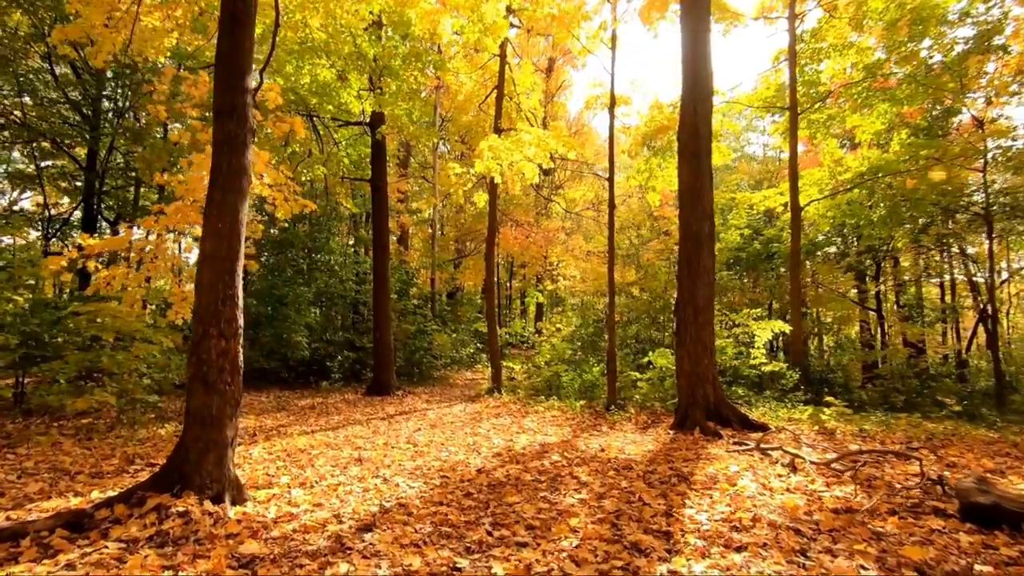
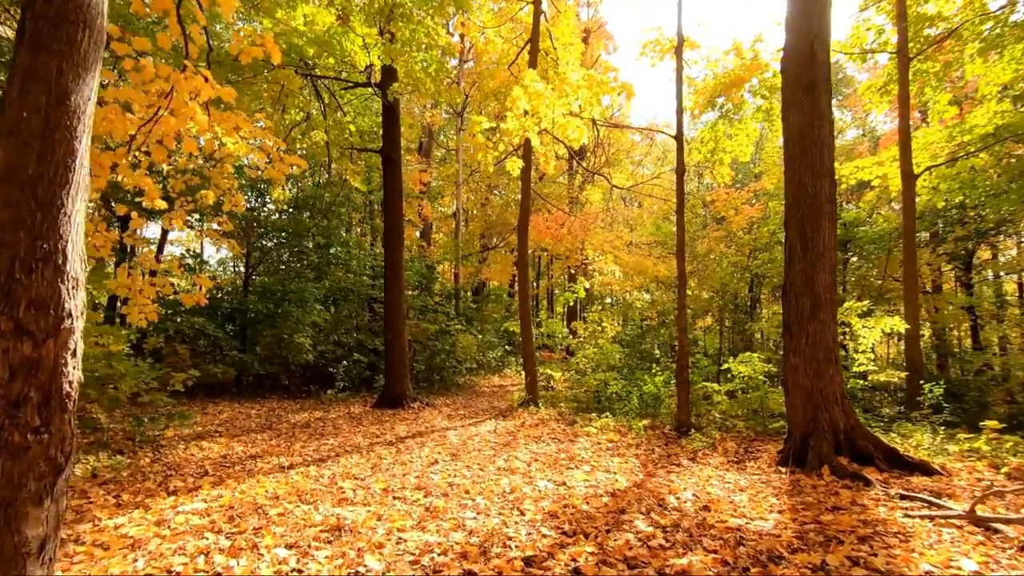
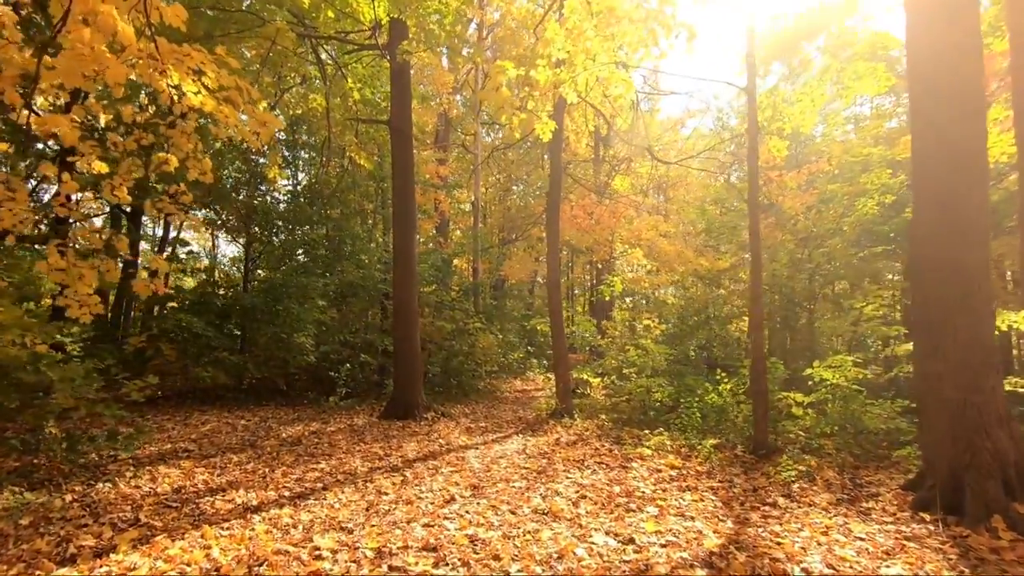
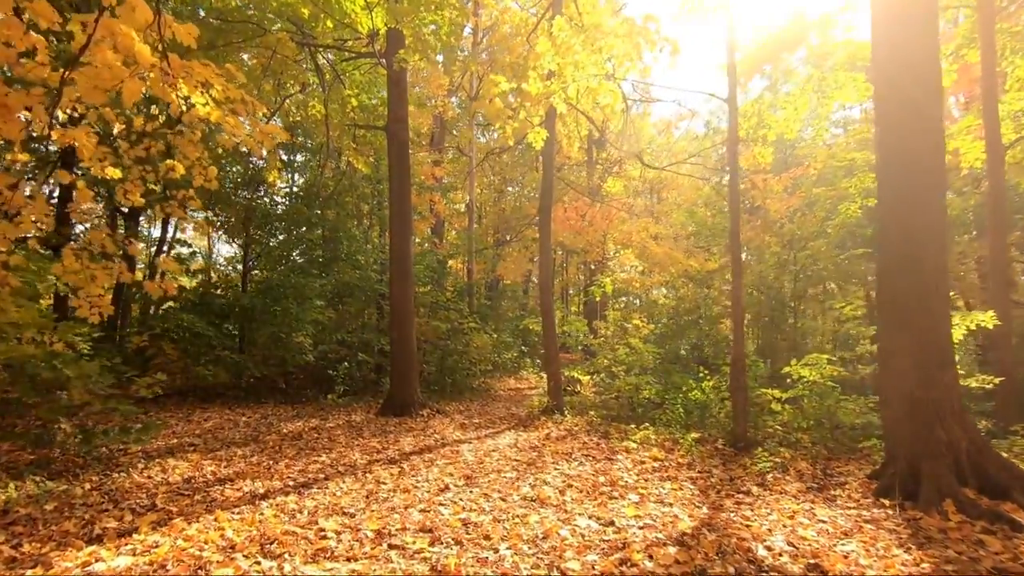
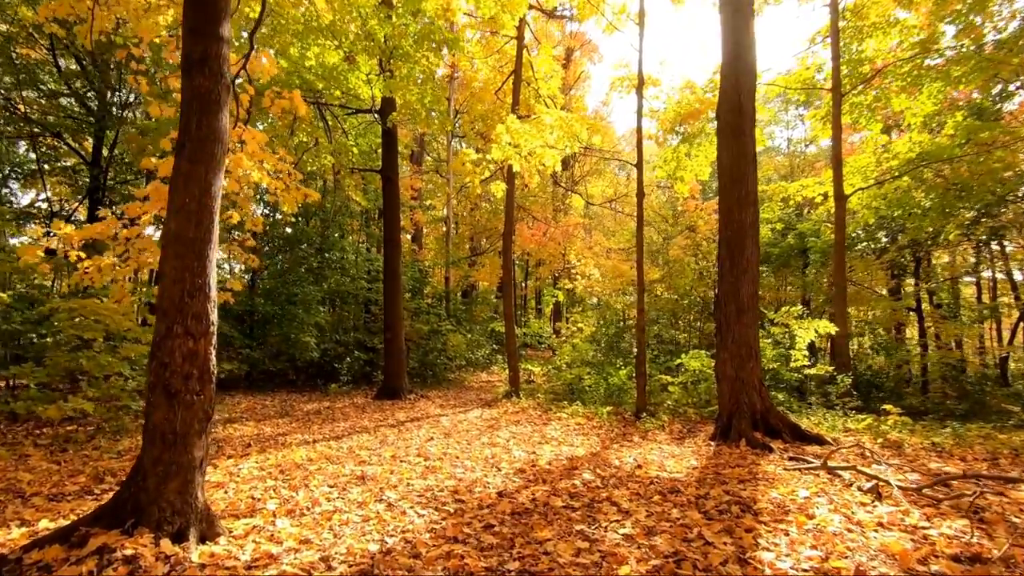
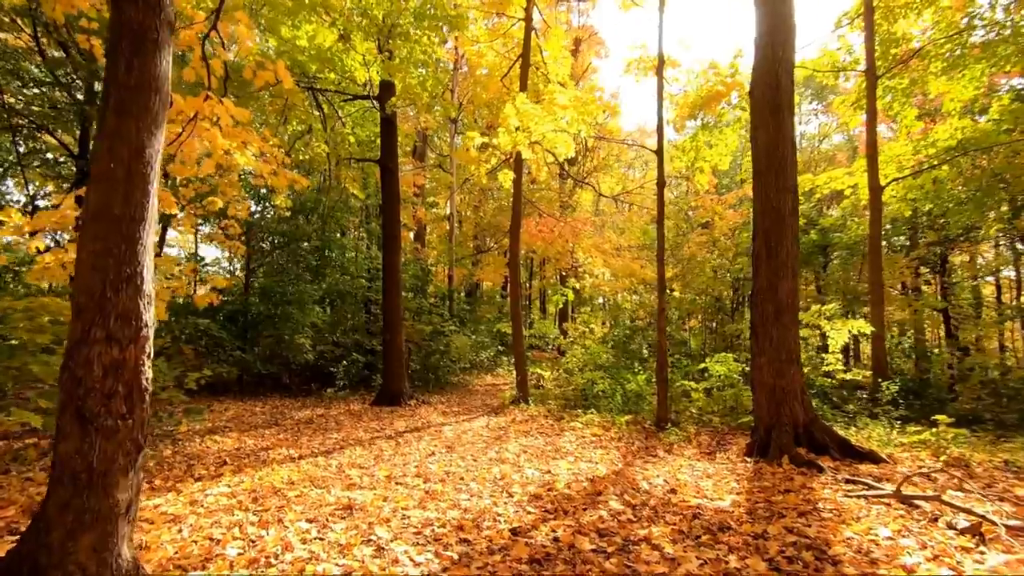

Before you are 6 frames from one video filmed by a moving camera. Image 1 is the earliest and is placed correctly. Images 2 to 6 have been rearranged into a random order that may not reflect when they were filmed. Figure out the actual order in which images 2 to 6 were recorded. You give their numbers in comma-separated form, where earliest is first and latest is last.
5, 6, 2, 4, 3
